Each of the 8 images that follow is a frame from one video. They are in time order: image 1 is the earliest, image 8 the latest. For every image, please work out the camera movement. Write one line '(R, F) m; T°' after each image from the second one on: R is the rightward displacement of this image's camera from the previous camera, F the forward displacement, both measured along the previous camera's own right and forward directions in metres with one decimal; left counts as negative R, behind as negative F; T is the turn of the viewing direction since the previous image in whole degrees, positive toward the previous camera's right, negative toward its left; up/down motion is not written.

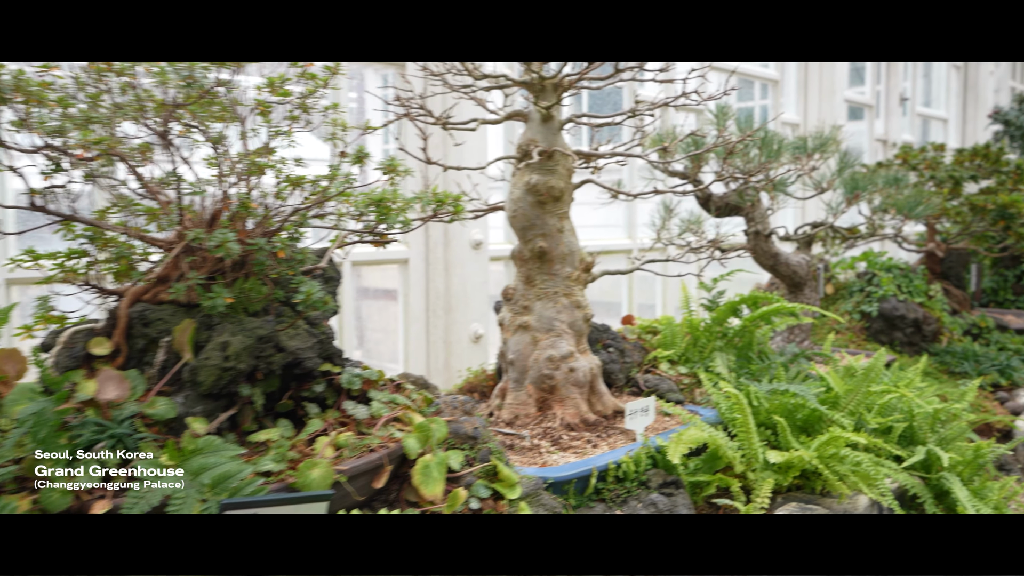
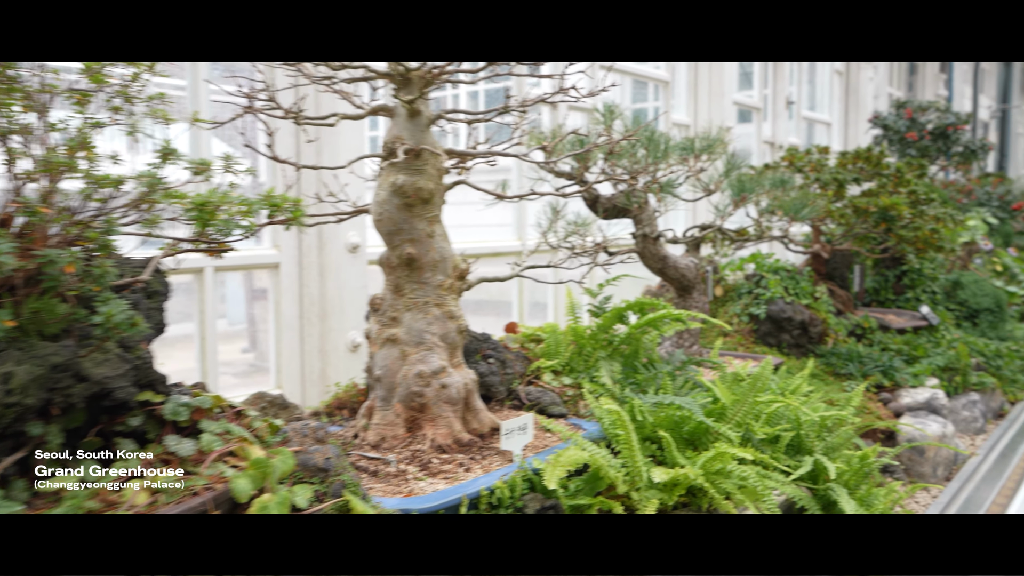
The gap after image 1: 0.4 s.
(+0.1, +0.2) m; +6°
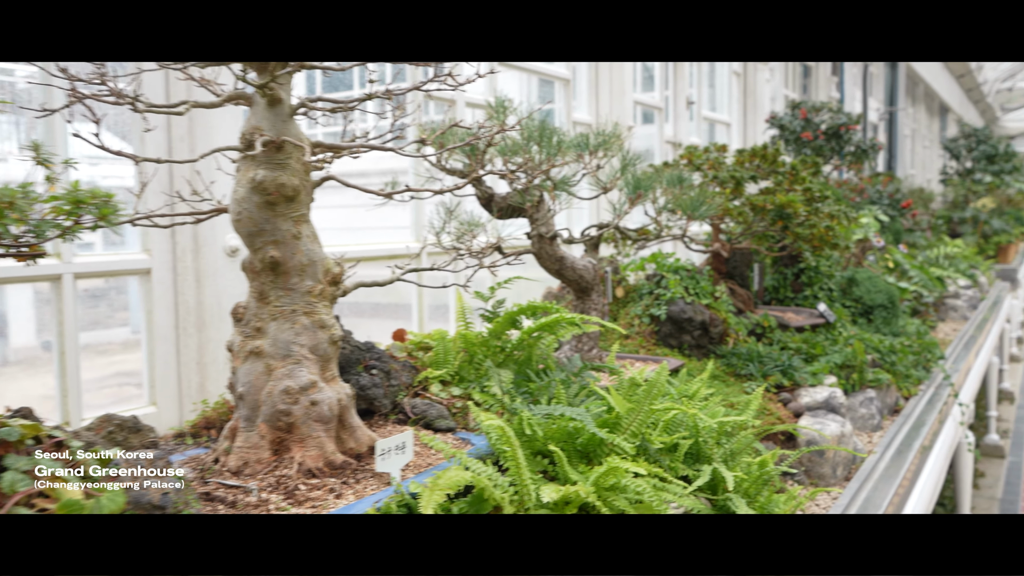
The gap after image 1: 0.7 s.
(+0.1, +0.2) m; +6°
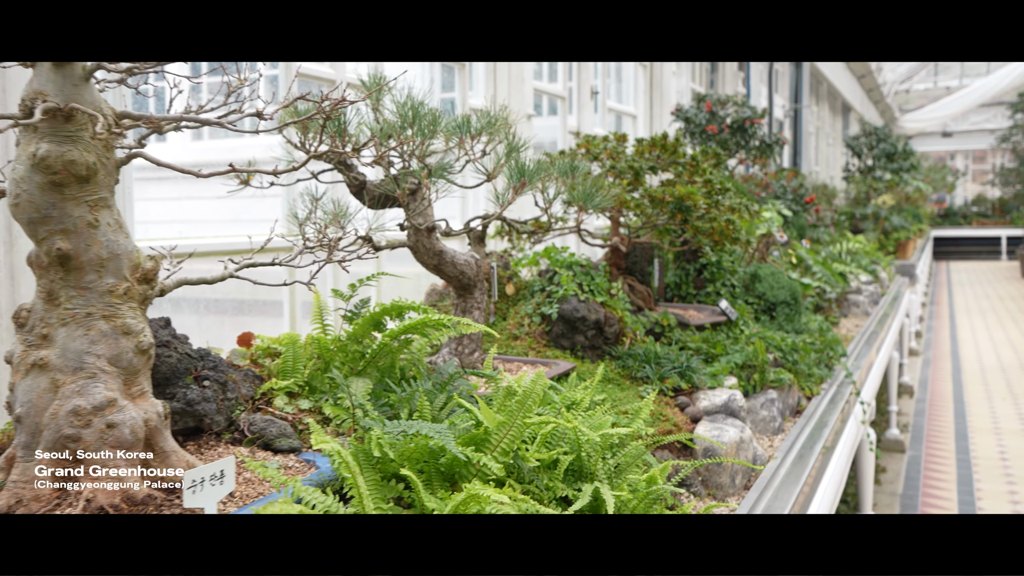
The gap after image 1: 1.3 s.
(+0.1, +0.3) m; +5°
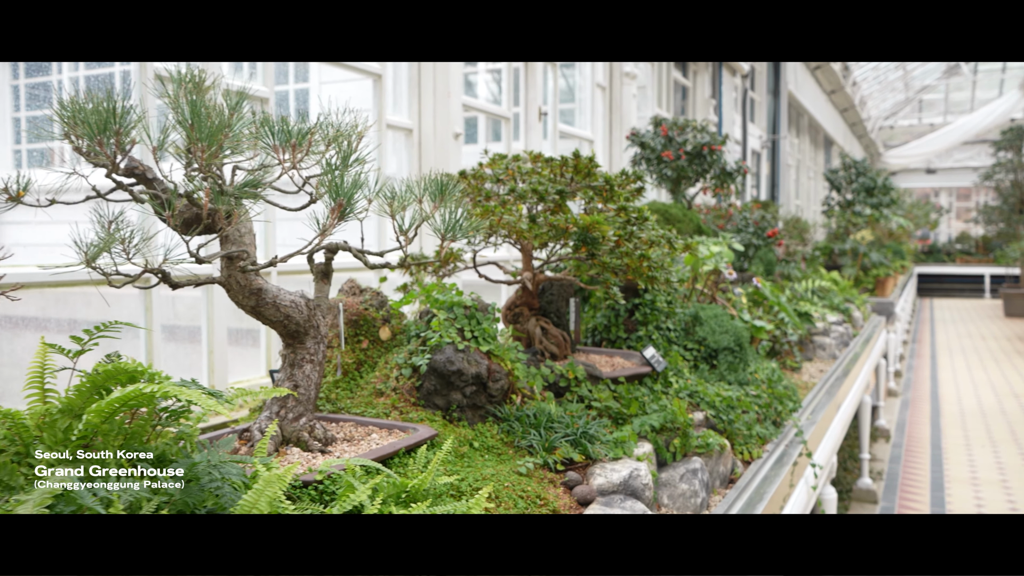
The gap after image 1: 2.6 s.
(+0.4, +0.6) m; +1°
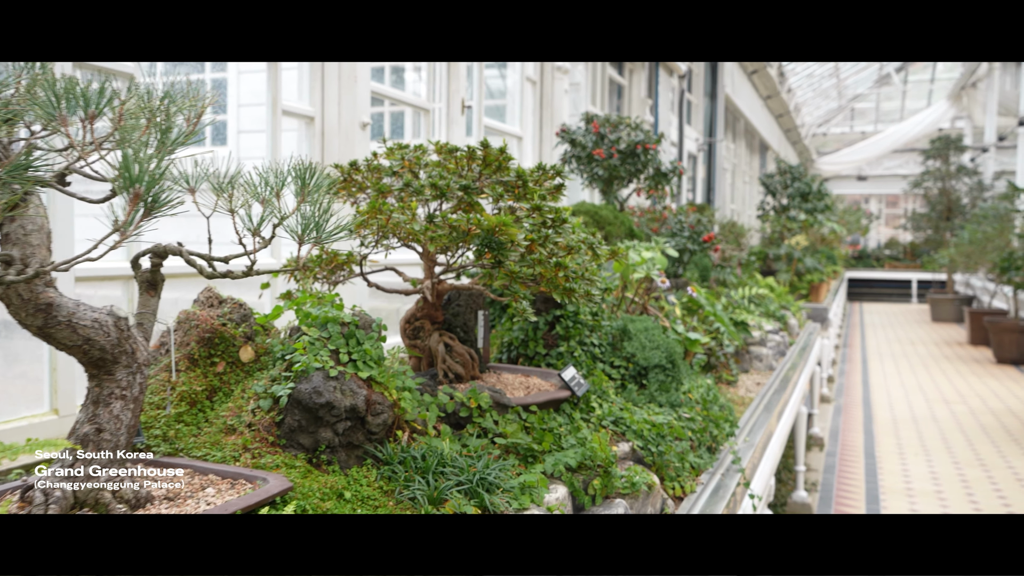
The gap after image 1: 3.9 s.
(+0.1, +0.5) m; +4°
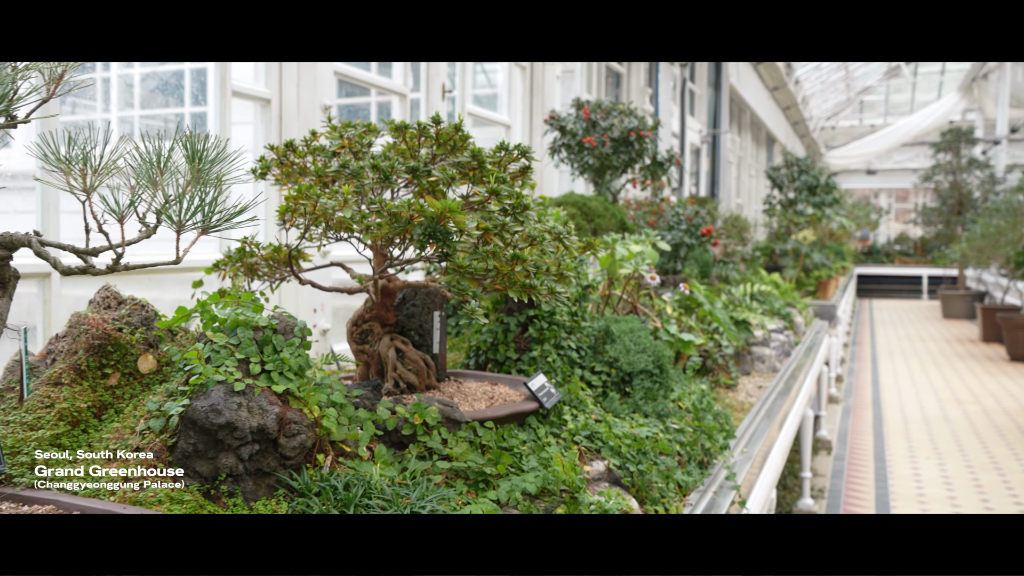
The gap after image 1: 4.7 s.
(+0.1, +0.4) m; -1°
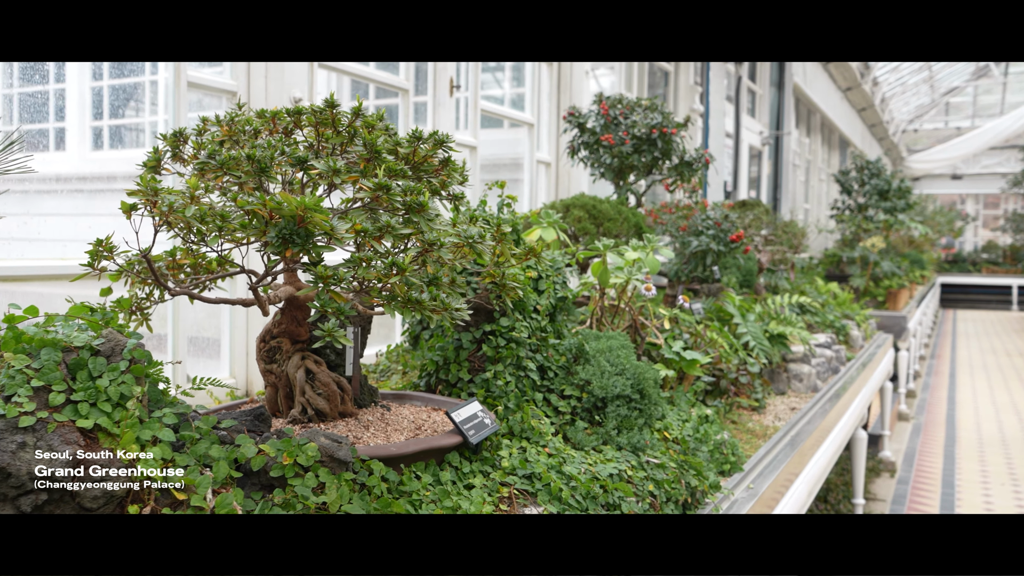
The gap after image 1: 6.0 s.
(+0.4, +0.4) m; -5°
